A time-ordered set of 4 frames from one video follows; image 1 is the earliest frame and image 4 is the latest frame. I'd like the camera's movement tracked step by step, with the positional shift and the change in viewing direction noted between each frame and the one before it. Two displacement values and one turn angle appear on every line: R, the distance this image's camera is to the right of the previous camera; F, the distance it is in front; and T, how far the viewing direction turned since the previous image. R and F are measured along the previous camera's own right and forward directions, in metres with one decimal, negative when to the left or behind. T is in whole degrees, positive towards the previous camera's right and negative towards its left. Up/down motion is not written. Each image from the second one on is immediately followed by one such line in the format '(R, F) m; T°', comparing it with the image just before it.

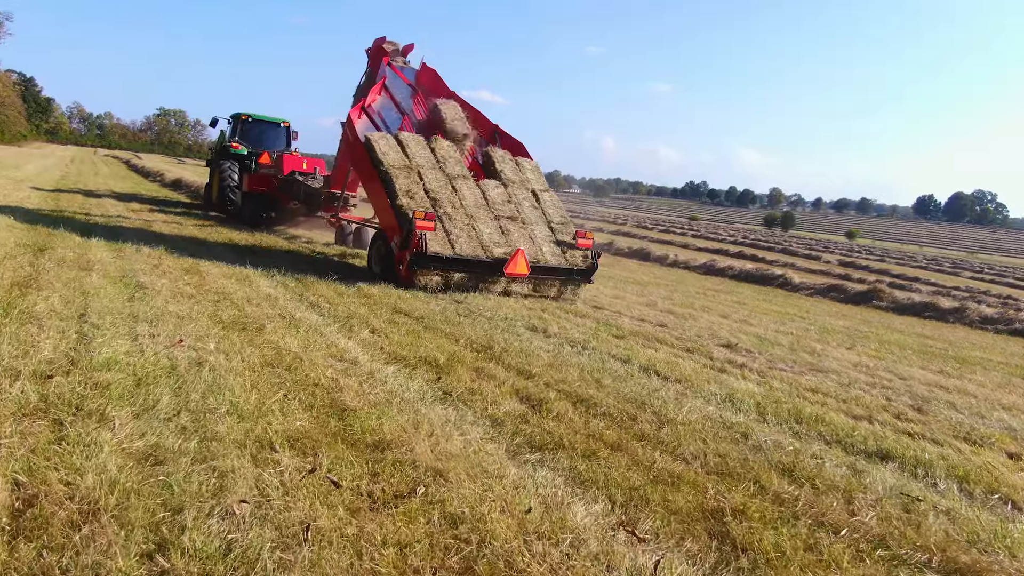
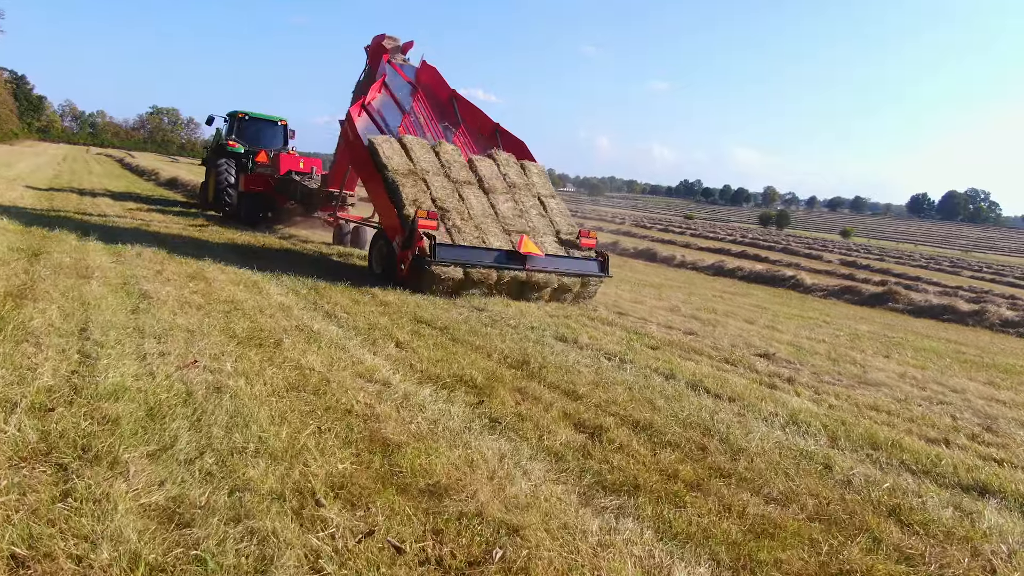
(-0.2, +0.3) m; 0°
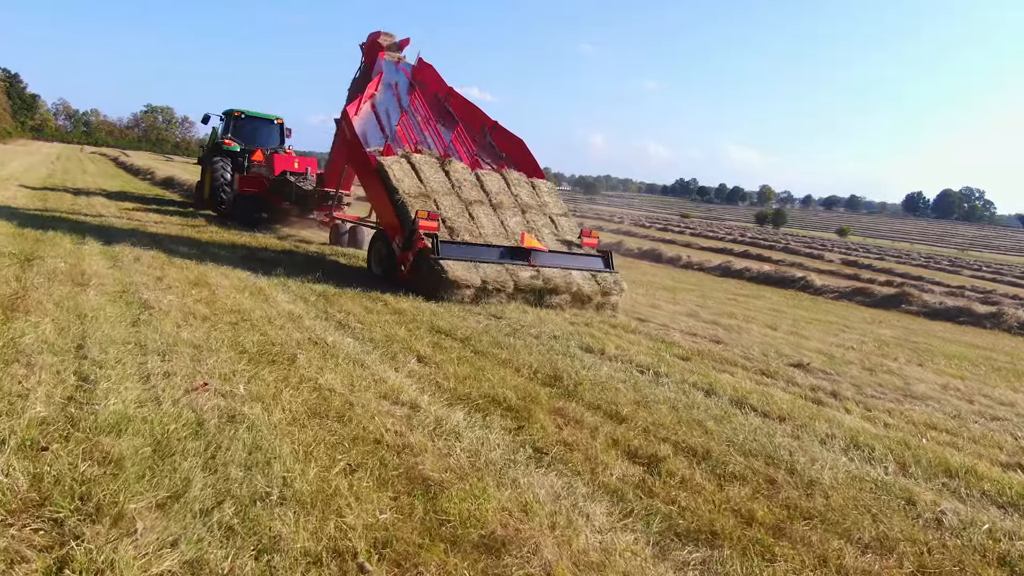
(-0.2, +0.3) m; 0°
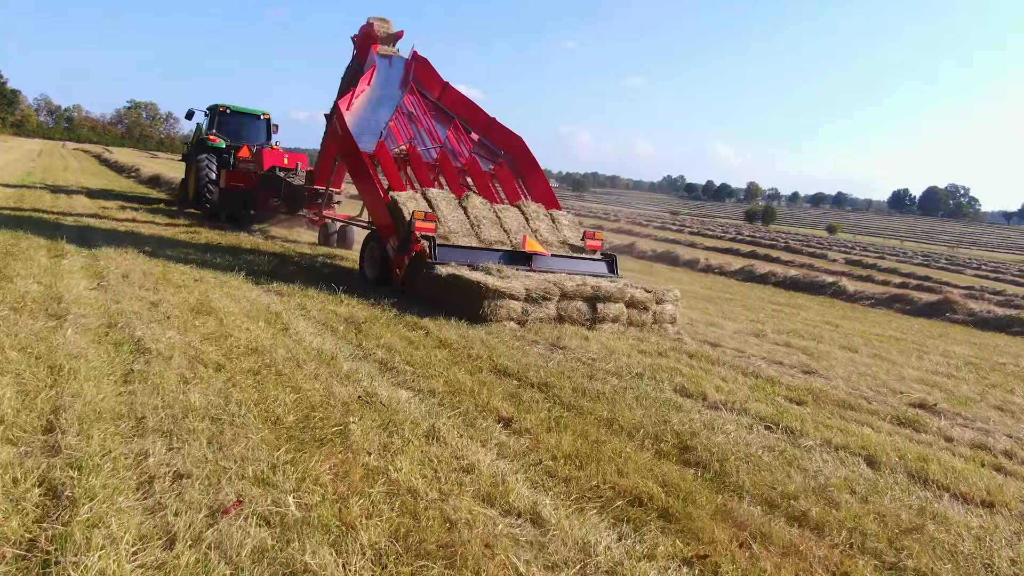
(-0.5, +0.9) m; +1°
